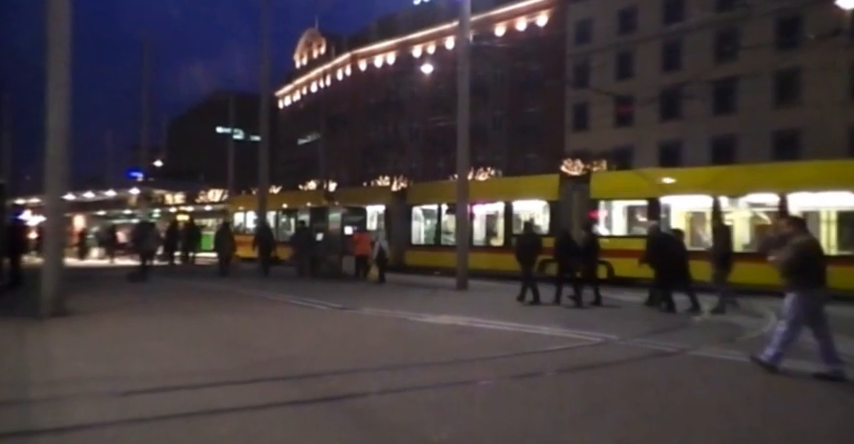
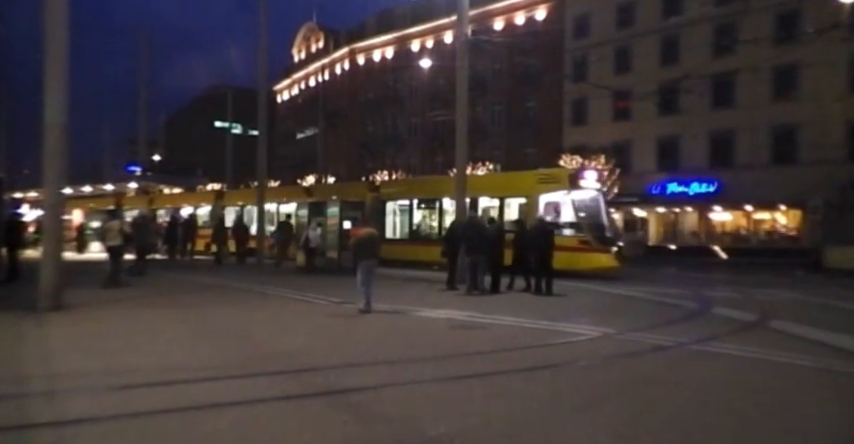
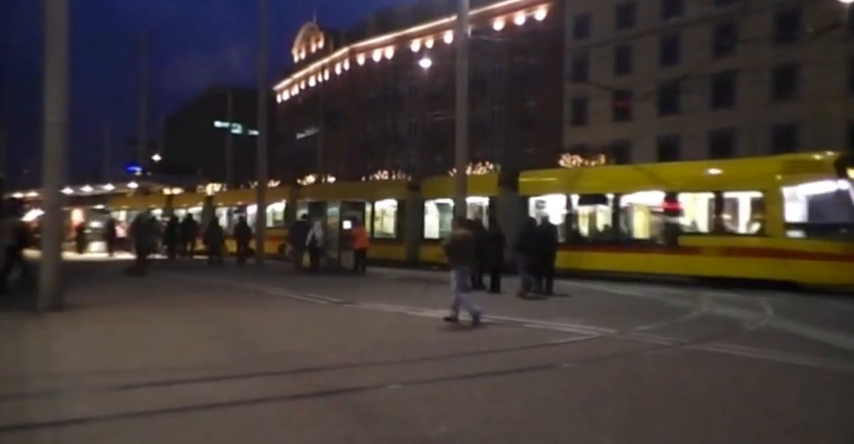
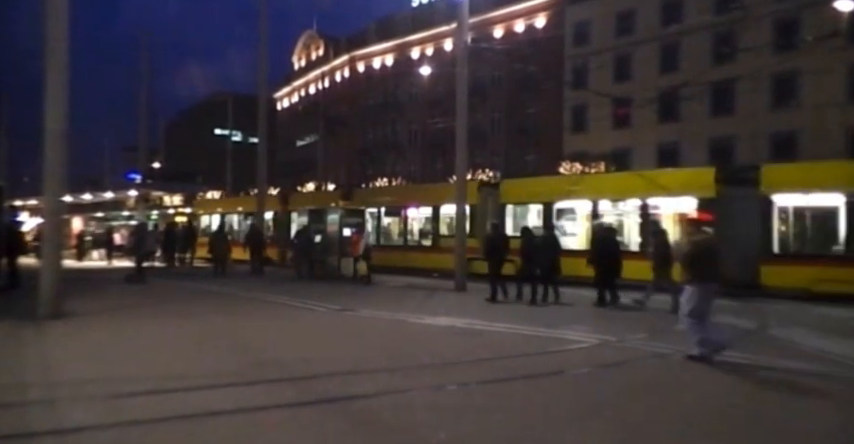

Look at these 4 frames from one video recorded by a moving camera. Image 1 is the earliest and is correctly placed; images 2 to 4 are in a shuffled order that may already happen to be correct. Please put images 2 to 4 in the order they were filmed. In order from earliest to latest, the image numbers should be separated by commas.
4, 3, 2
